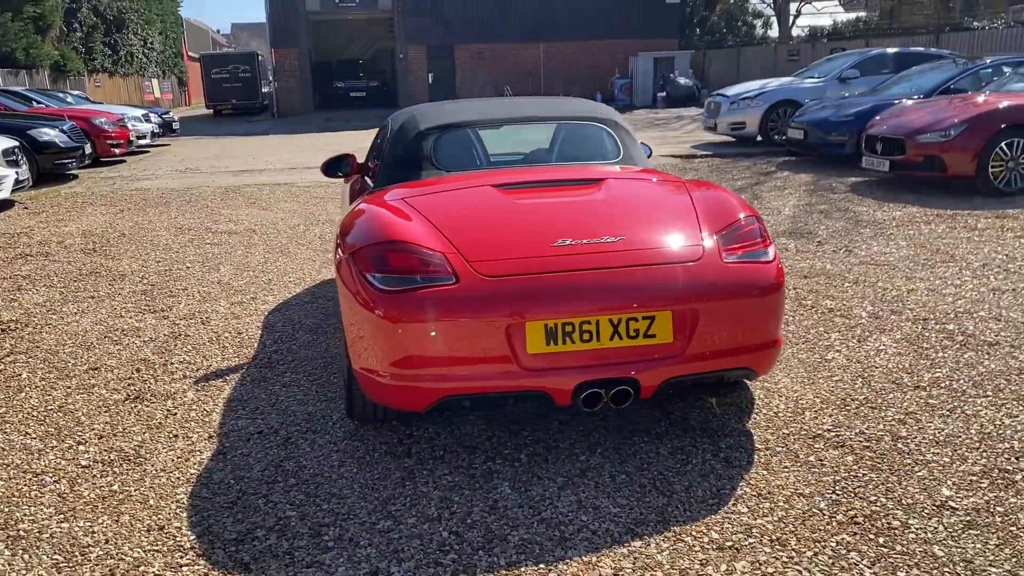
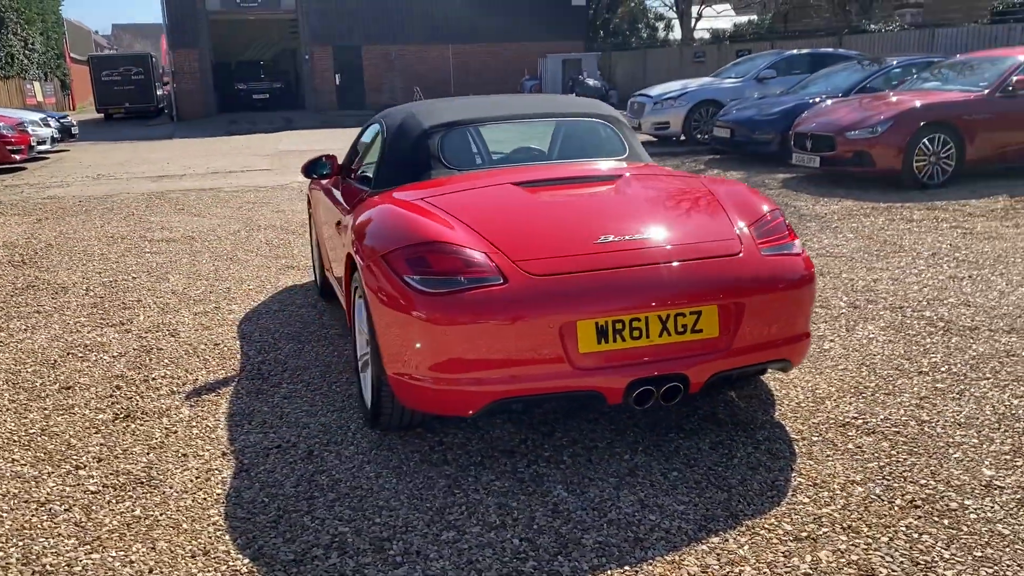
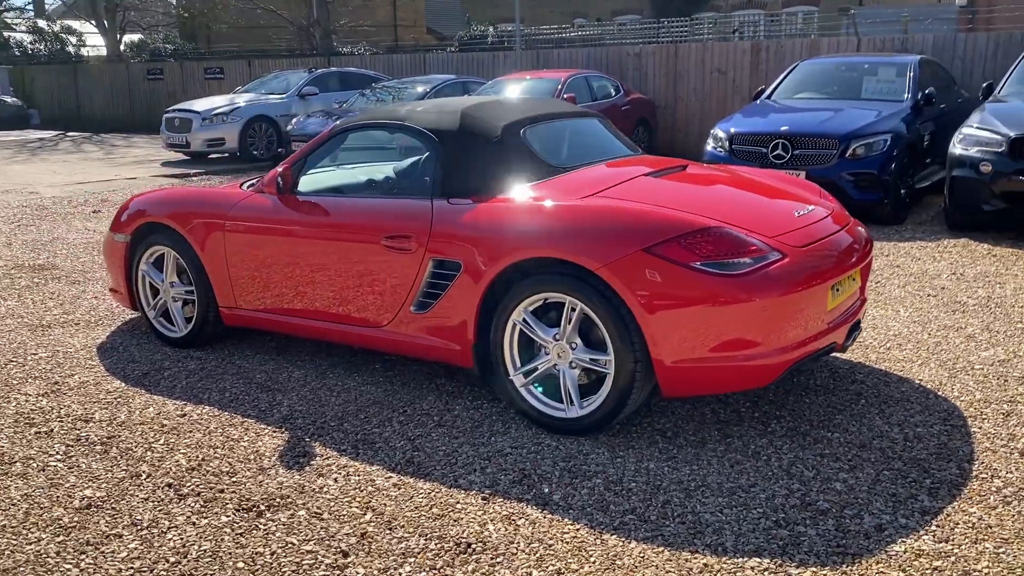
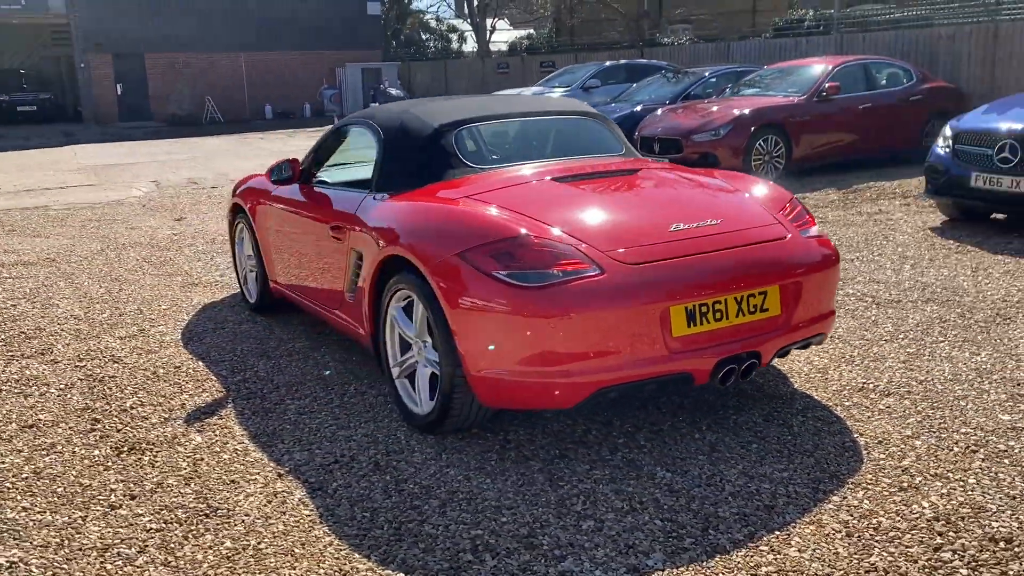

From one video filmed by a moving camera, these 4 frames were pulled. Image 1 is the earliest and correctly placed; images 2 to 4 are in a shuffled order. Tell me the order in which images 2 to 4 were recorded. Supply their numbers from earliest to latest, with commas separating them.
2, 4, 3
